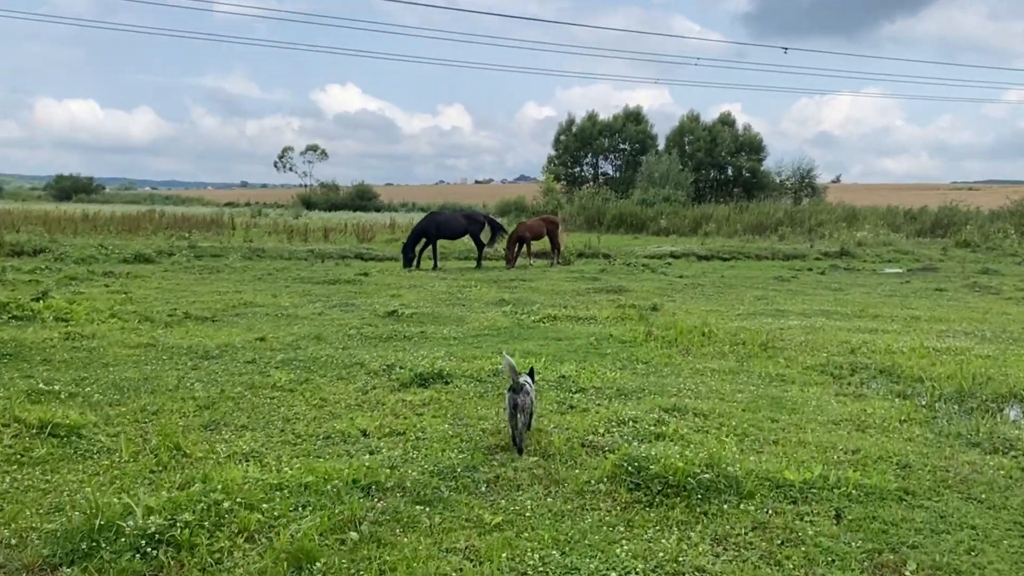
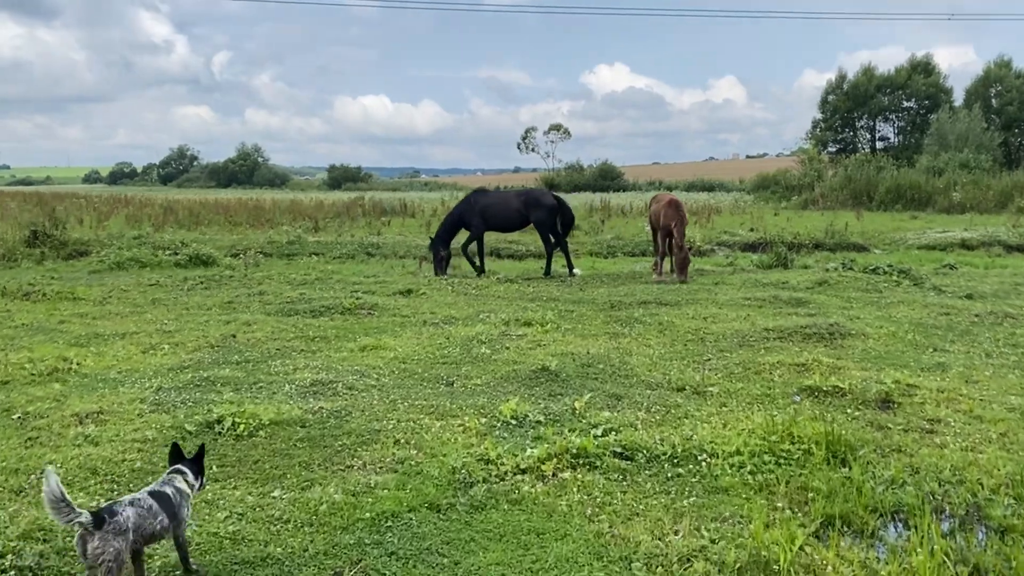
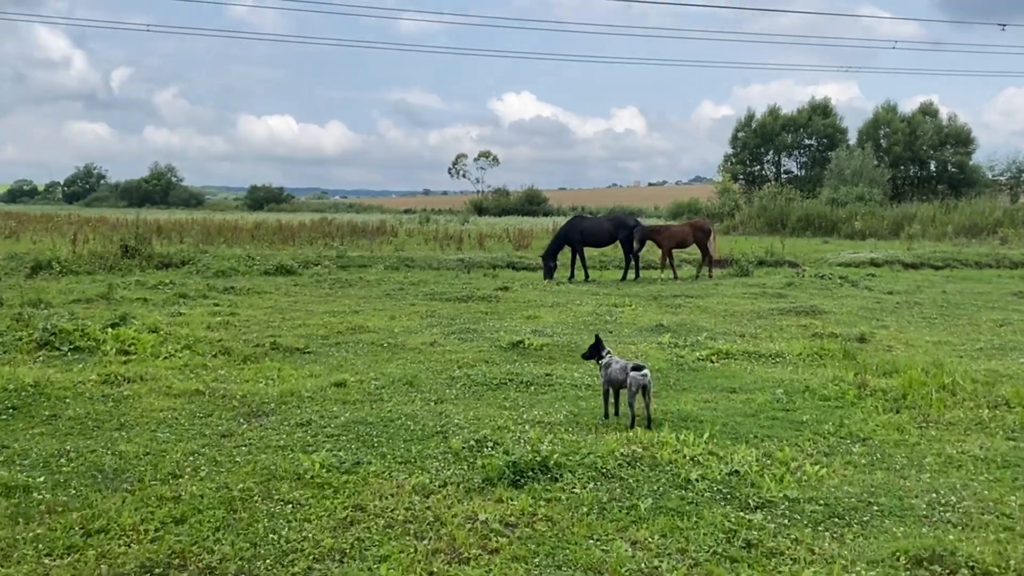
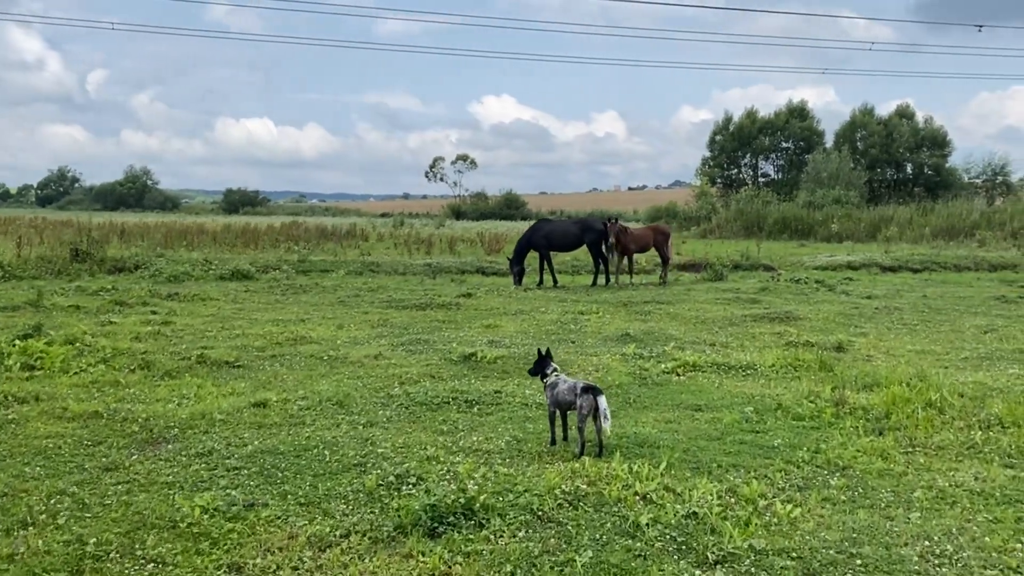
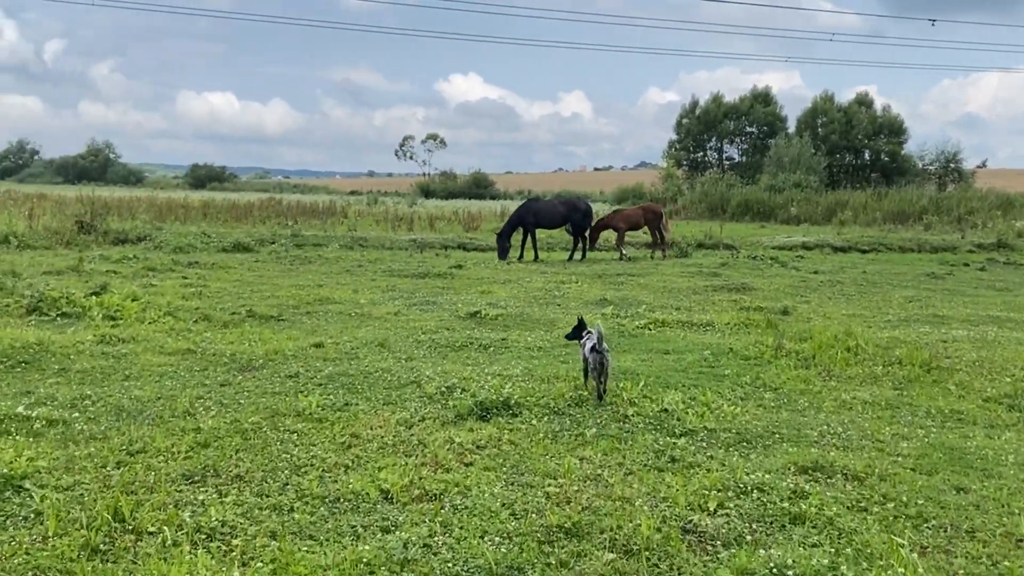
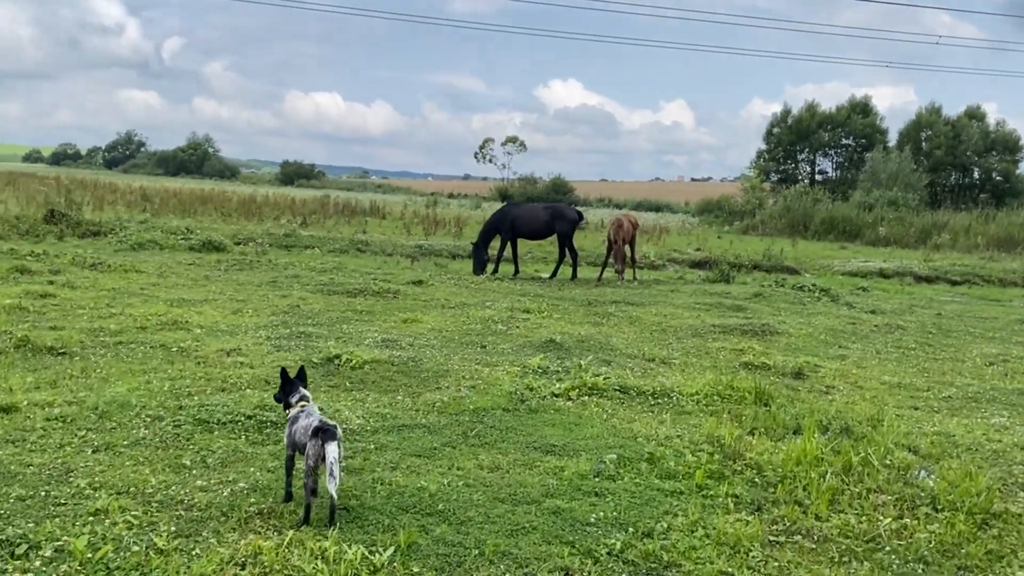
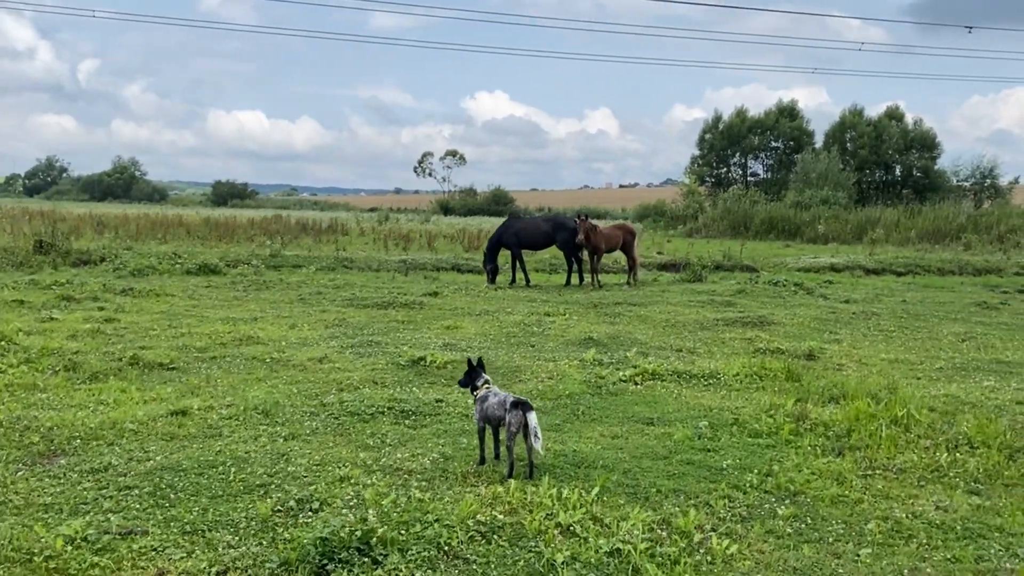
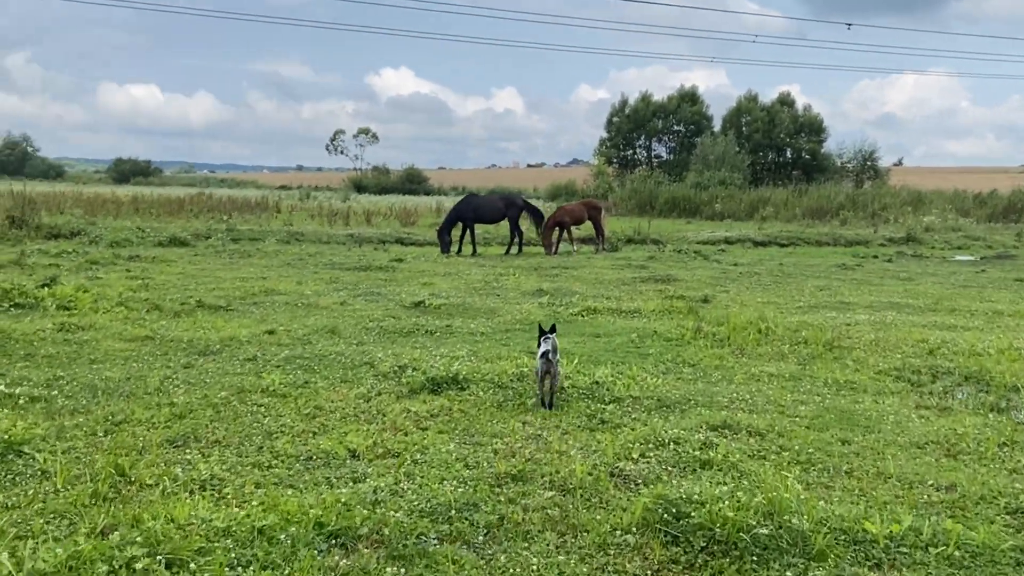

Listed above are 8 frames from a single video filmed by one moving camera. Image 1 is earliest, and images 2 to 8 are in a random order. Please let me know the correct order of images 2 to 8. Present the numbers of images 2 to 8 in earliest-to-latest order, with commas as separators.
8, 5, 3, 4, 7, 6, 2
